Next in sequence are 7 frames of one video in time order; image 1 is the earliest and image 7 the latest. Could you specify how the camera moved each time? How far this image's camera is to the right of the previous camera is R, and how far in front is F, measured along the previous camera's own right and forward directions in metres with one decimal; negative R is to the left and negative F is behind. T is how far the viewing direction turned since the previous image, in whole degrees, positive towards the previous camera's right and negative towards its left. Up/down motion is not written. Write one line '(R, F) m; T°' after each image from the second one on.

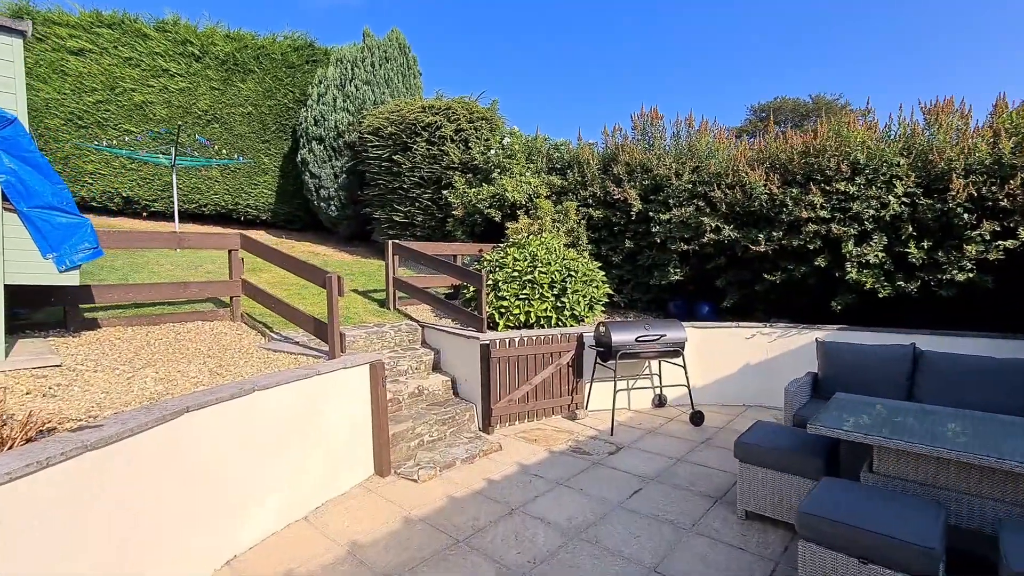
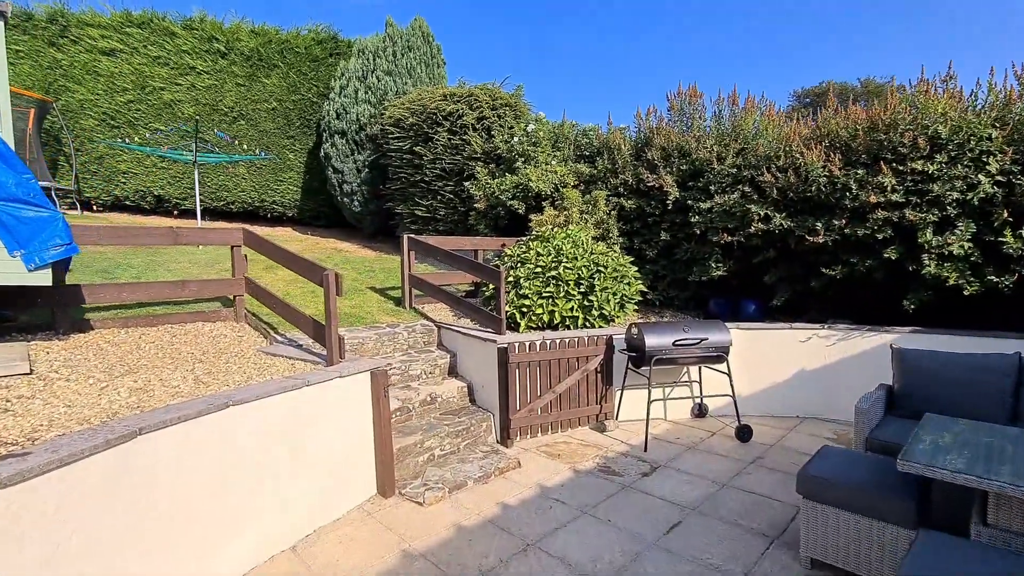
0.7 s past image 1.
(+0.1, +0.5) m; -4°
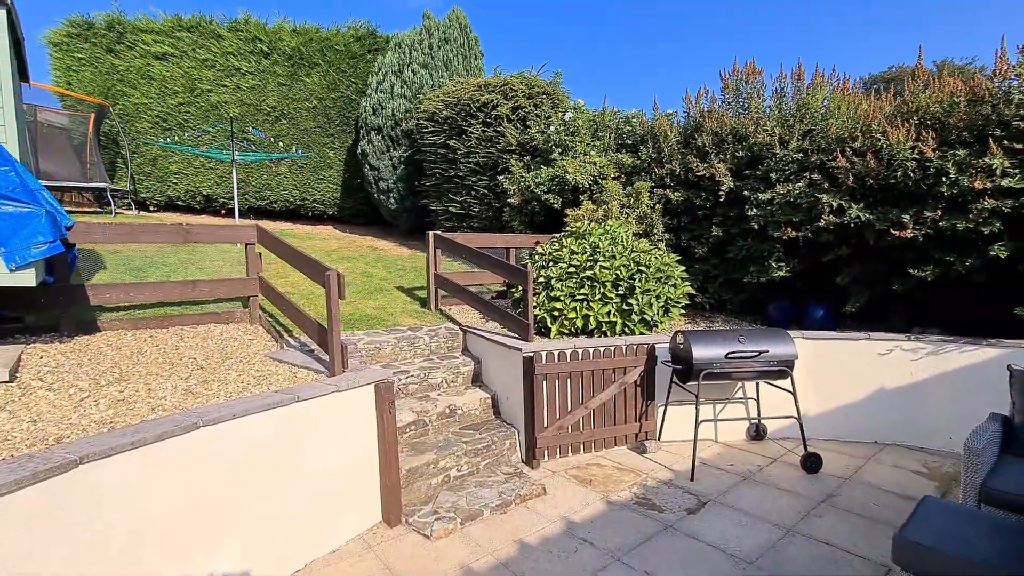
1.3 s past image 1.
(+0.2, +0.5) m; -5°
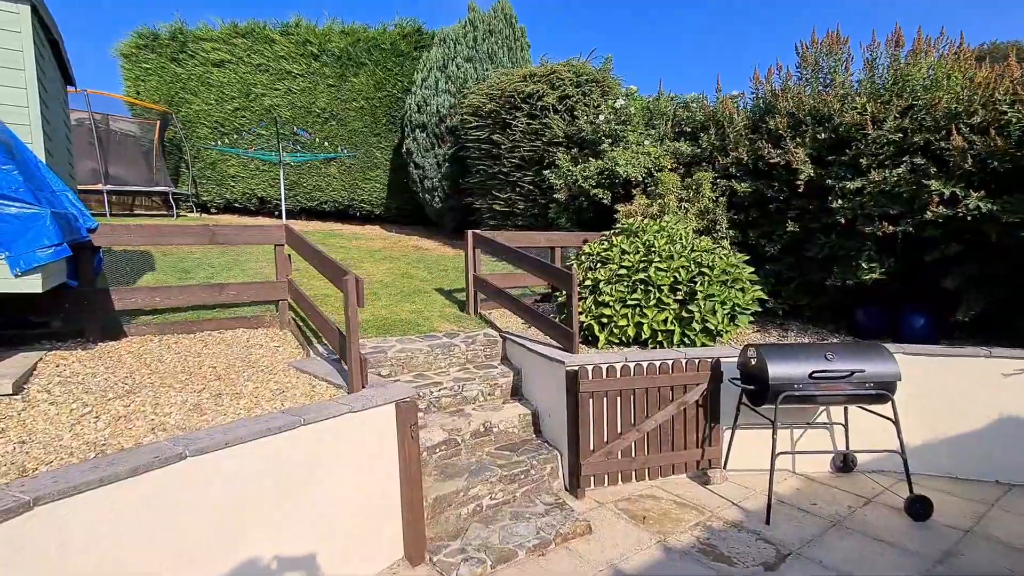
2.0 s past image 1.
(+0.1, +0.5) m; -6°
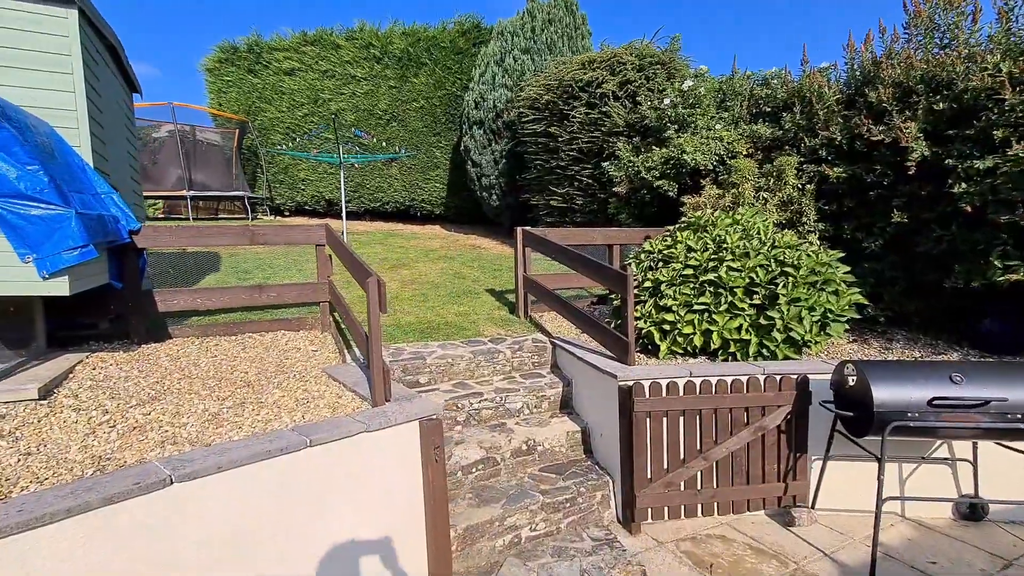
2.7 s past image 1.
(+0.1, +0.4) m; -8°
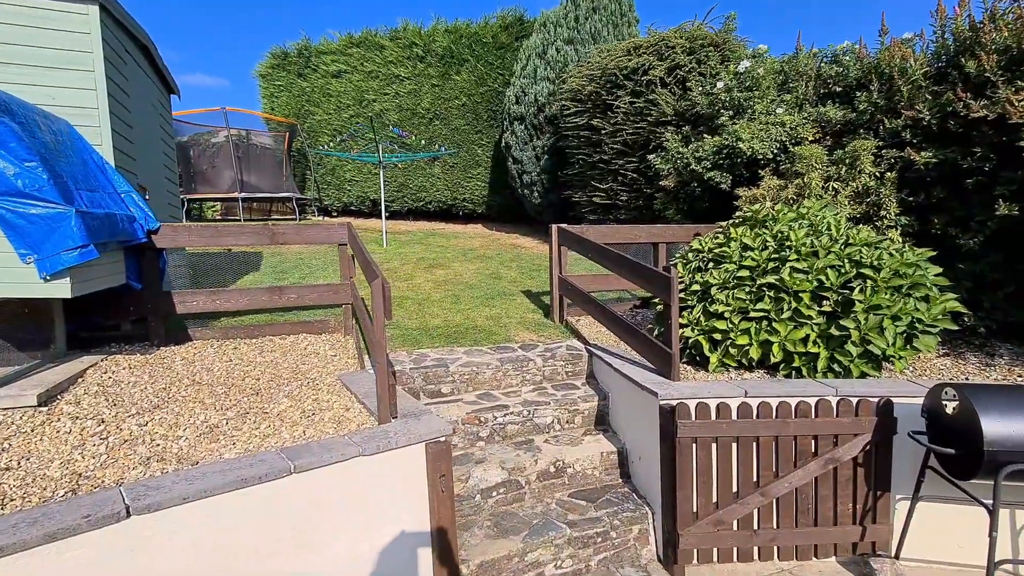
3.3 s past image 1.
(+0.1, +0.4) m; -6°
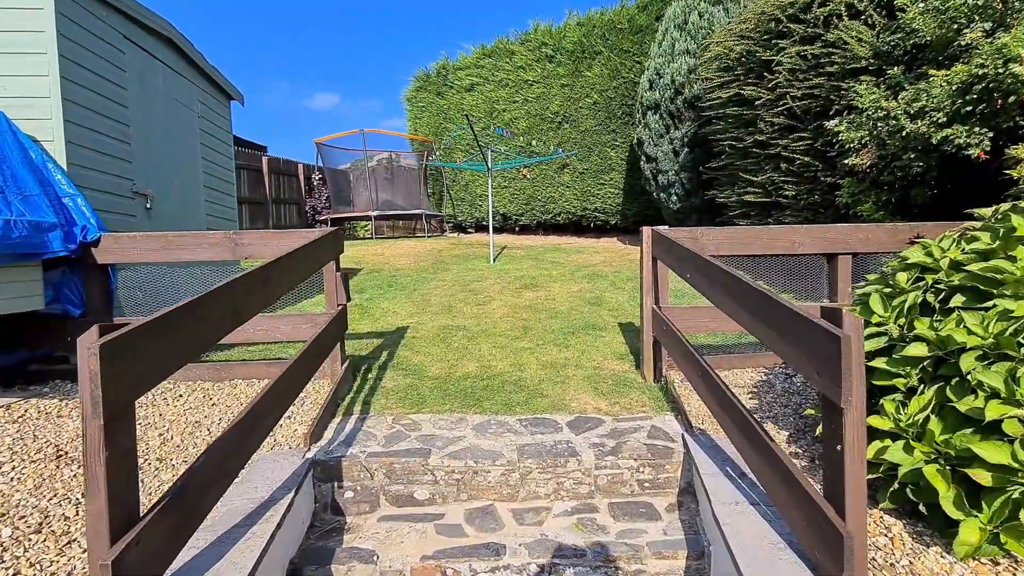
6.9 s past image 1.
(+0.6, +1.7) m; -19°
